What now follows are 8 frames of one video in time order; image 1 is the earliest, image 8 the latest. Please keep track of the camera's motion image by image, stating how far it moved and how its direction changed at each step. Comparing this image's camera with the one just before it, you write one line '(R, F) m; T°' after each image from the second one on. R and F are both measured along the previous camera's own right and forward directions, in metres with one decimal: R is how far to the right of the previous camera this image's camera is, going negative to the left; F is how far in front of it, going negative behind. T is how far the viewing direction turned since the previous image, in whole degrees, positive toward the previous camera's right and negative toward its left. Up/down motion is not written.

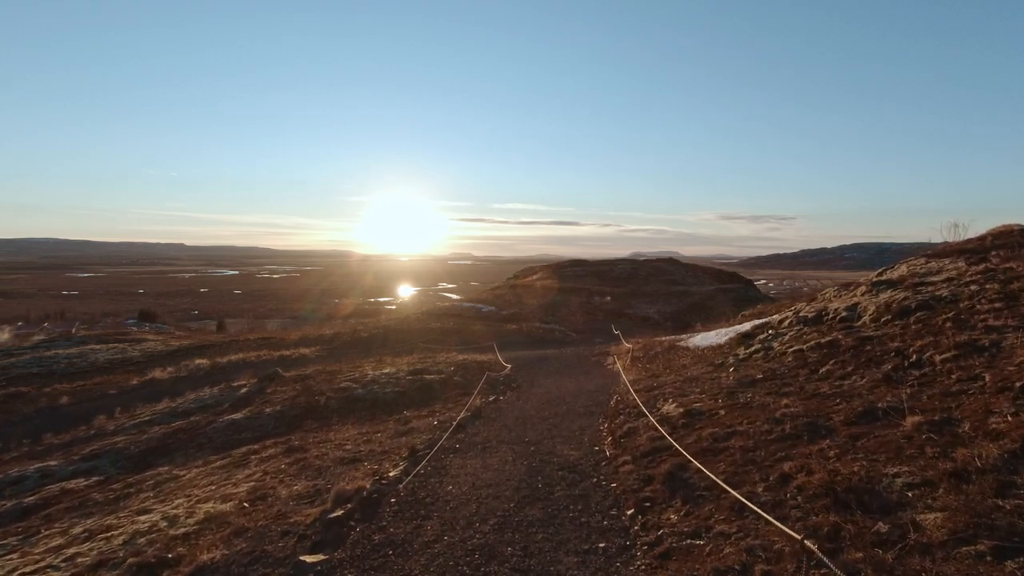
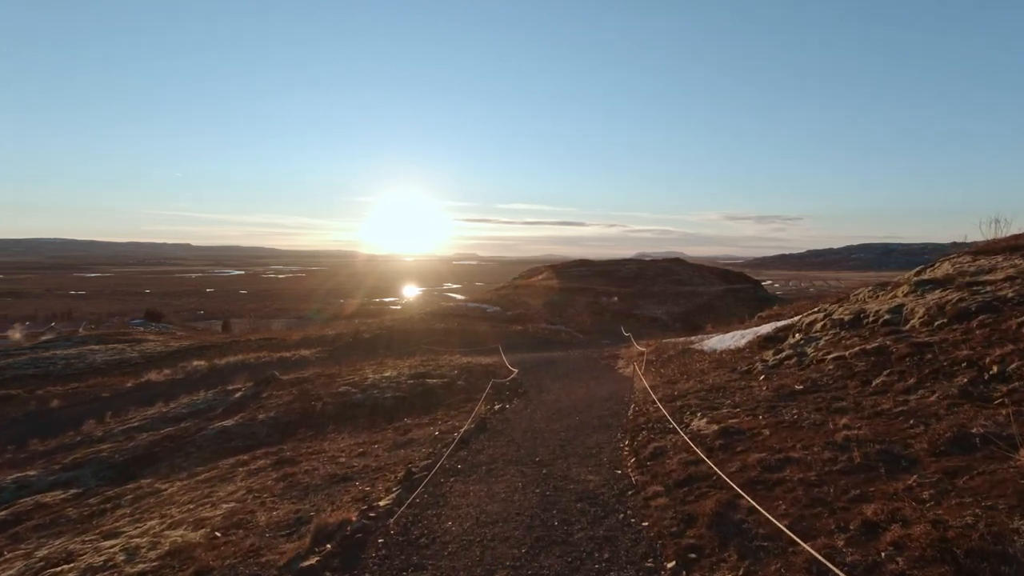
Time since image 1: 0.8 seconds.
(-0.1, +1.3) m; 0°
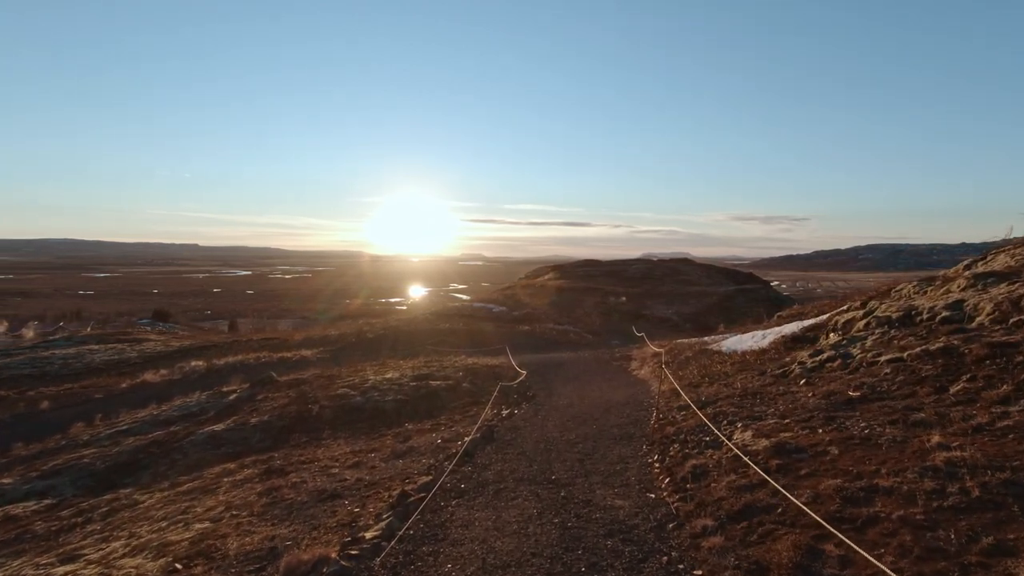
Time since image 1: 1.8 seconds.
(-0.1, +1.3) m; -1°
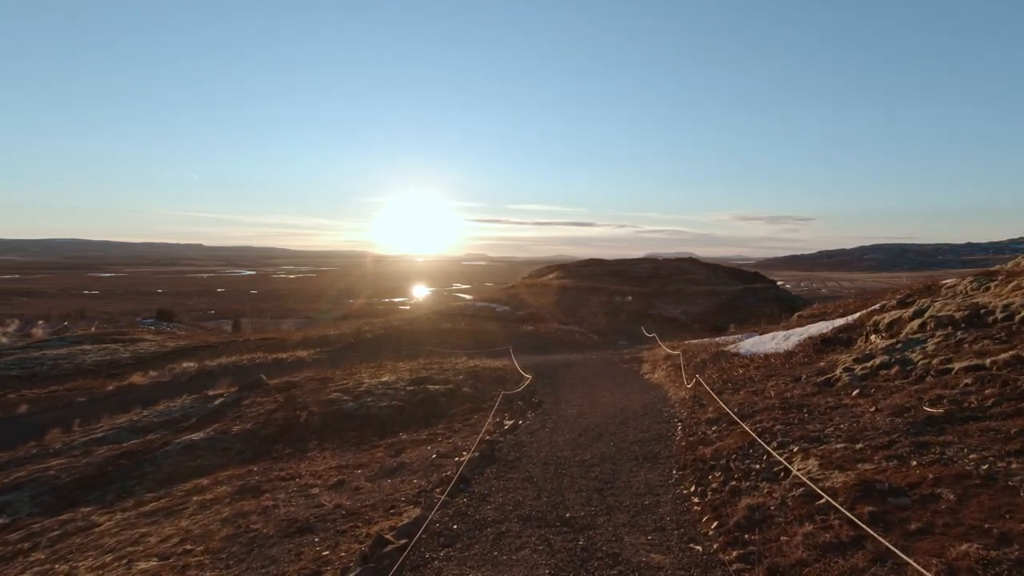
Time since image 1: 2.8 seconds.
(0.0, +1.6) m; 0°
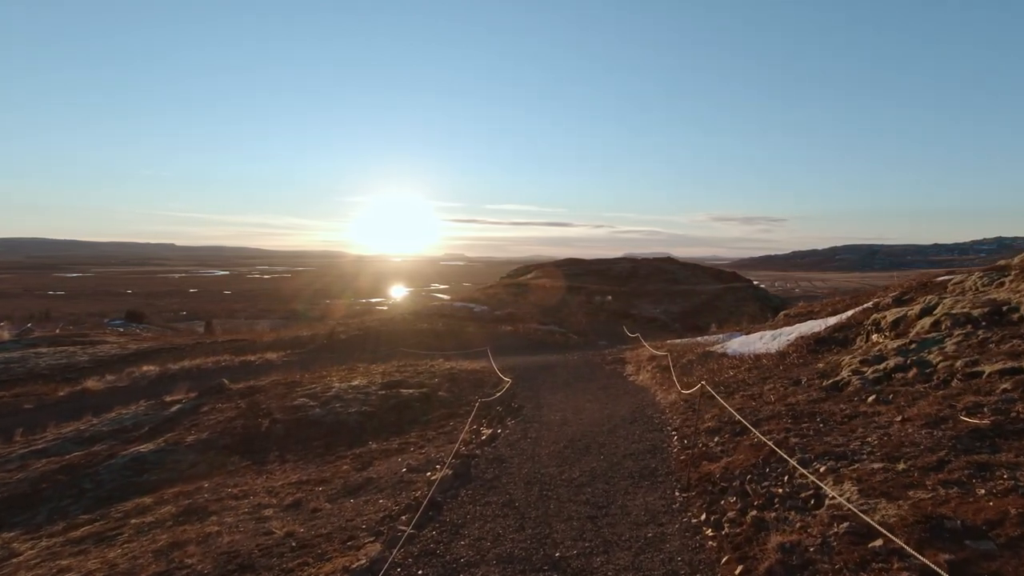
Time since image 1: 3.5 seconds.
(0.0, +1.2) m; +2°
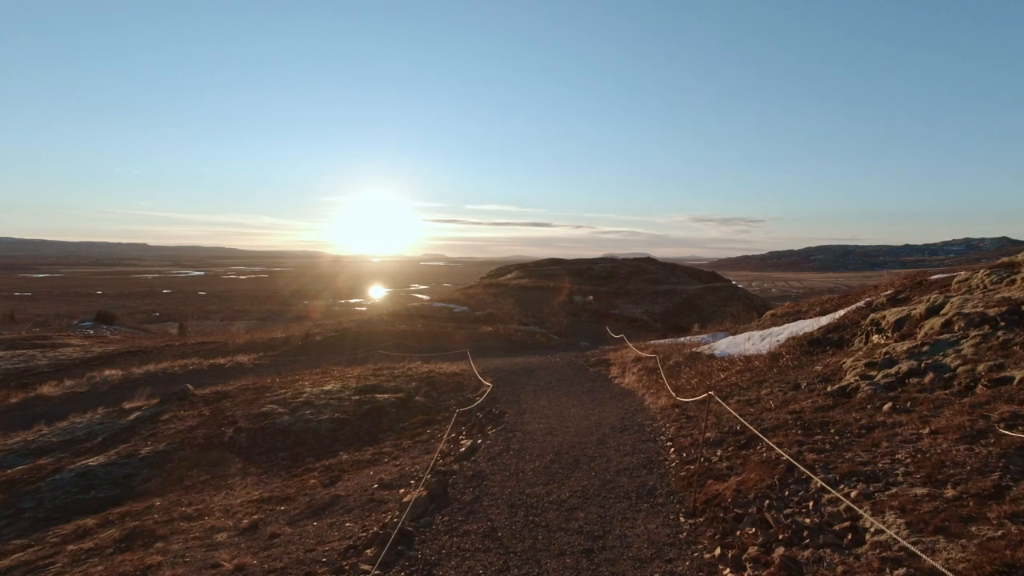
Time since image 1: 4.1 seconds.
(0.0, +0.9) m; +2°
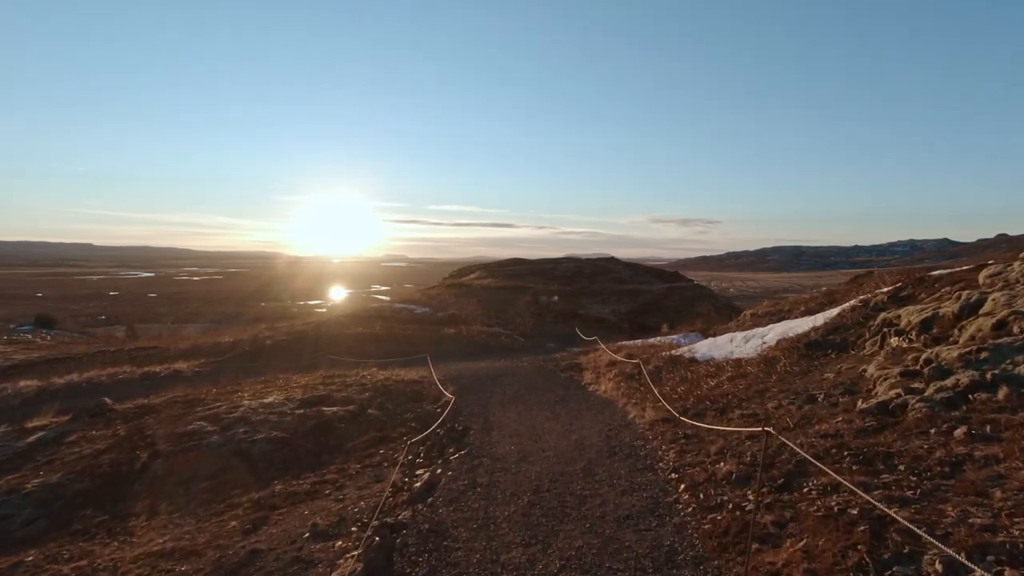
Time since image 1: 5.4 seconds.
(-0.1, +2.1) m; +4°
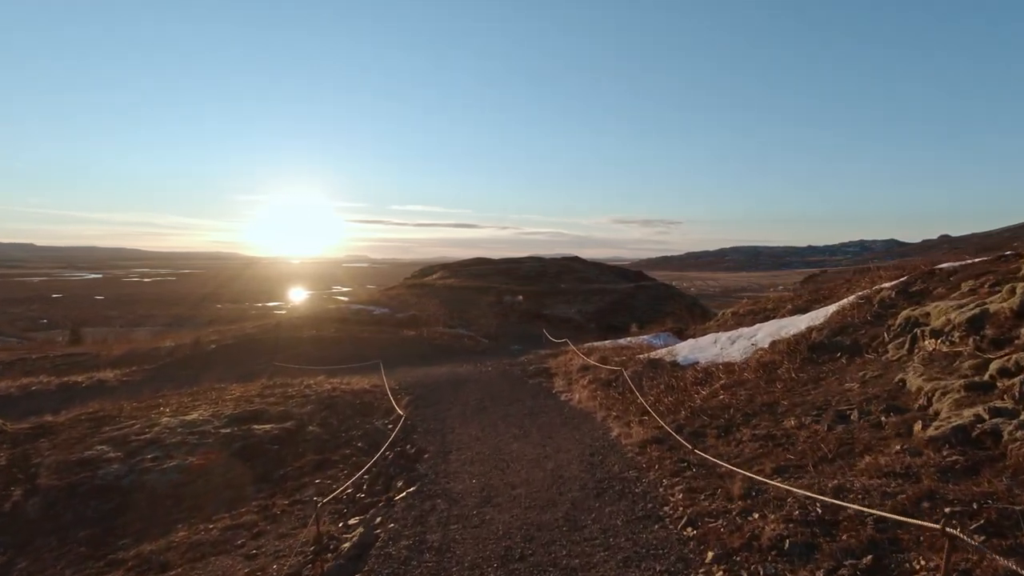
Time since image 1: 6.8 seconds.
(0.0, +2.2) m; +4°
